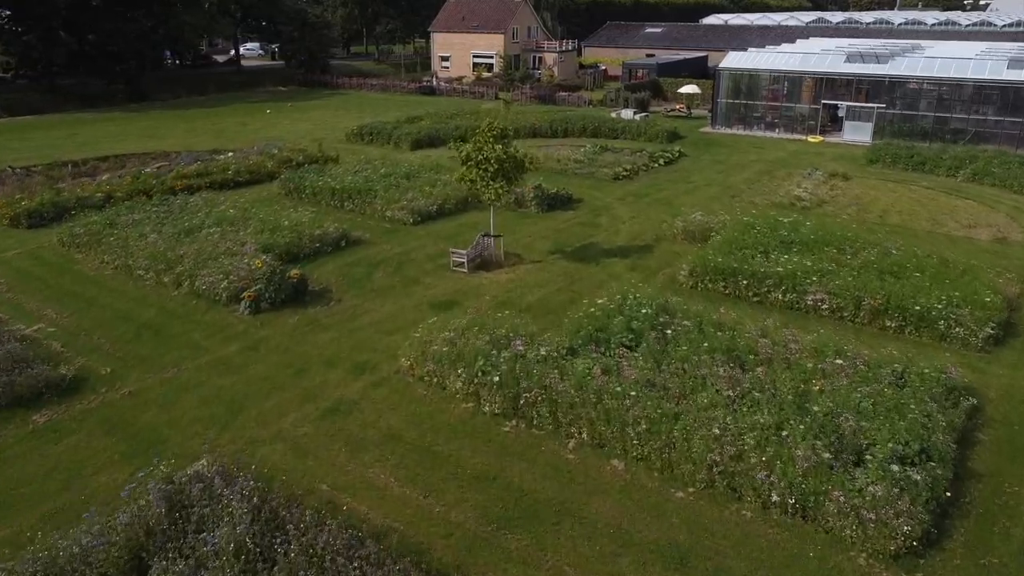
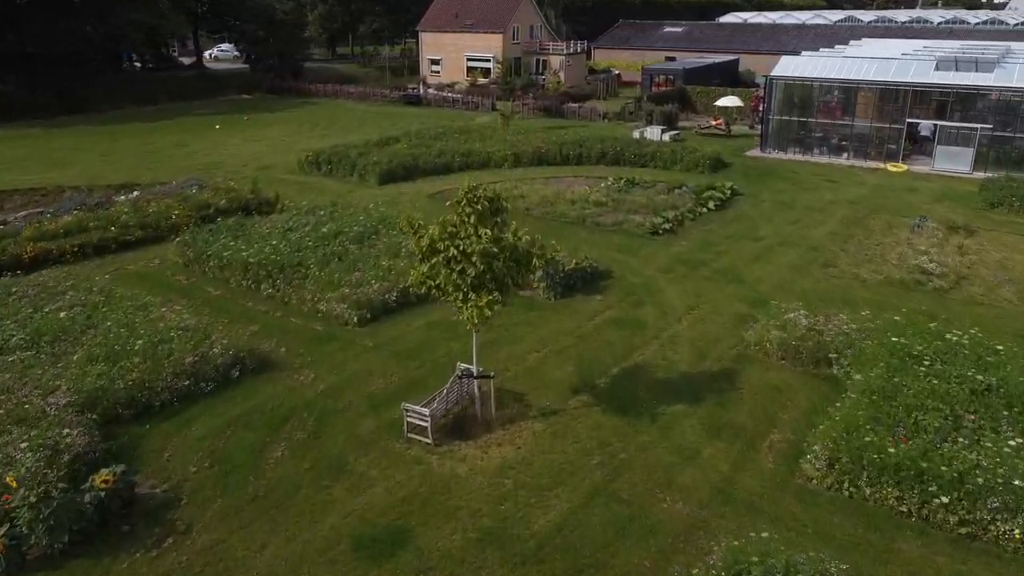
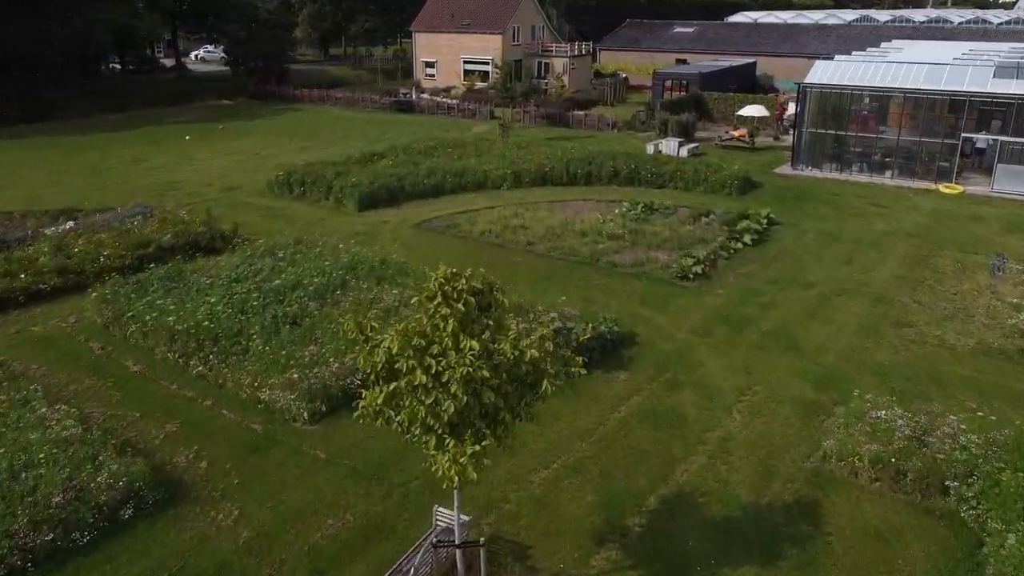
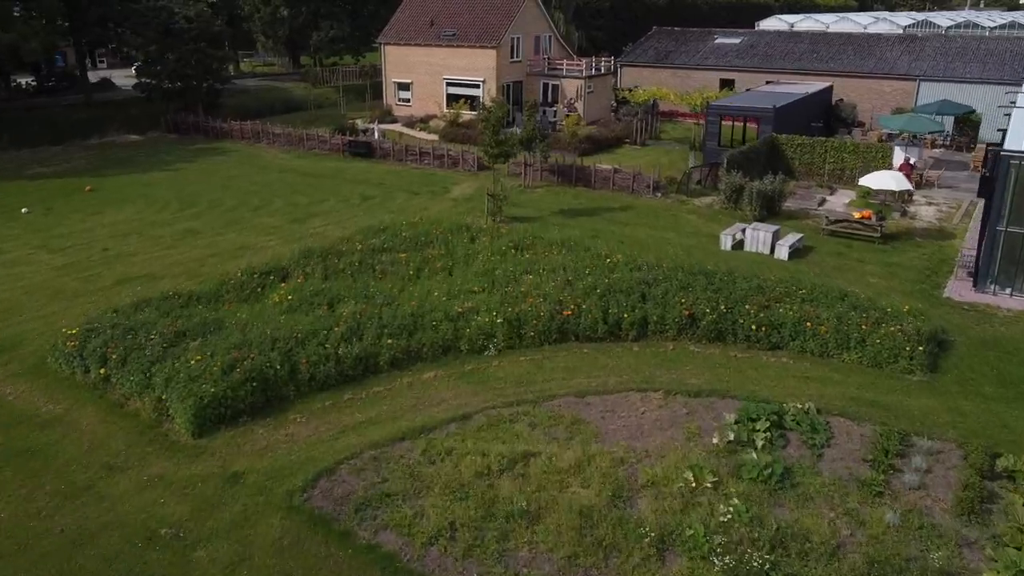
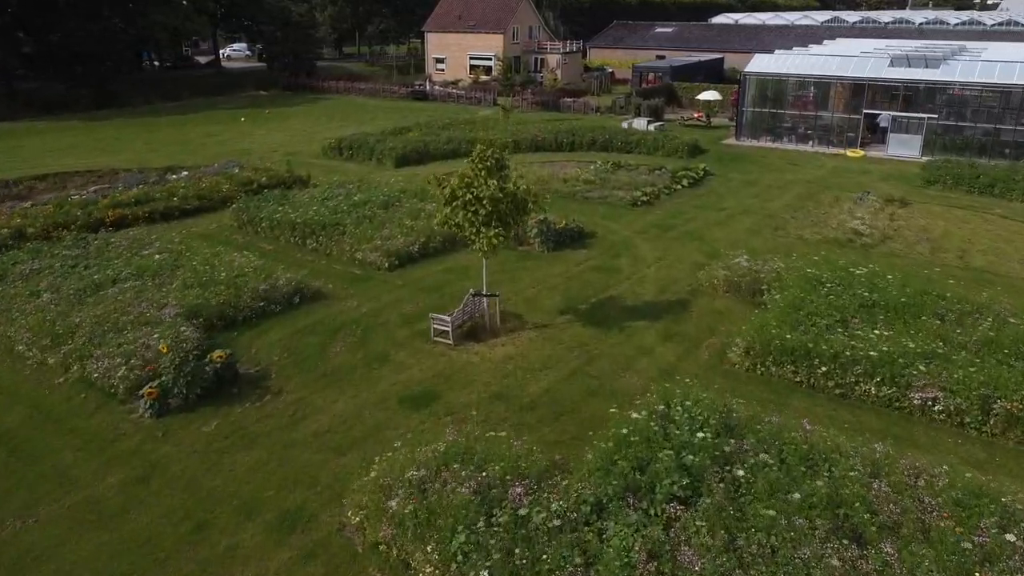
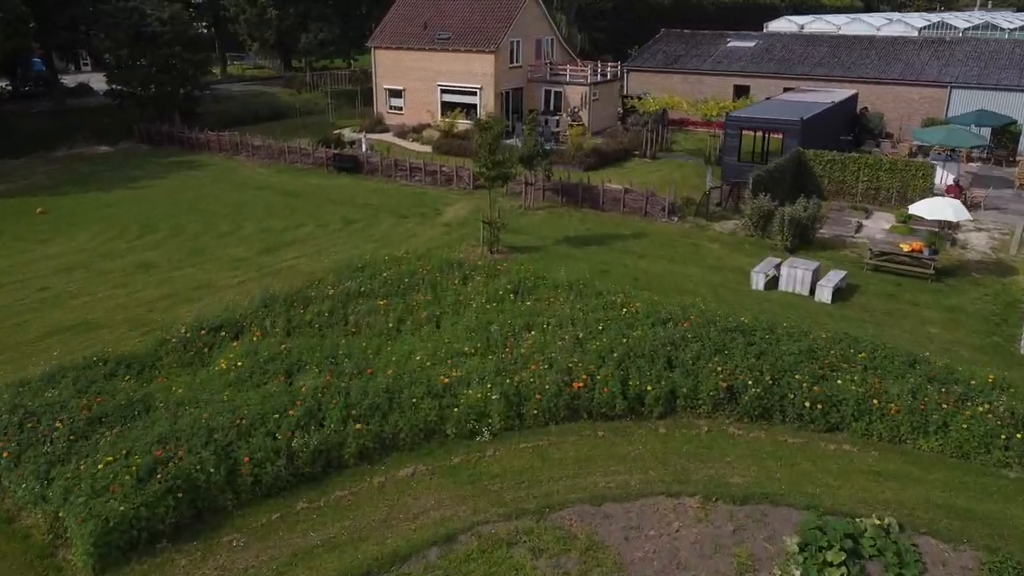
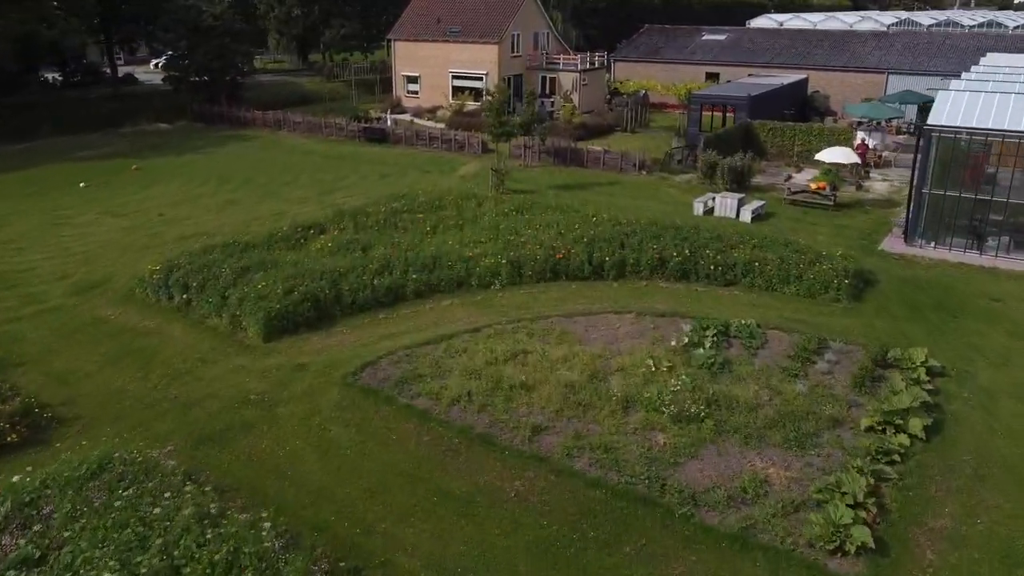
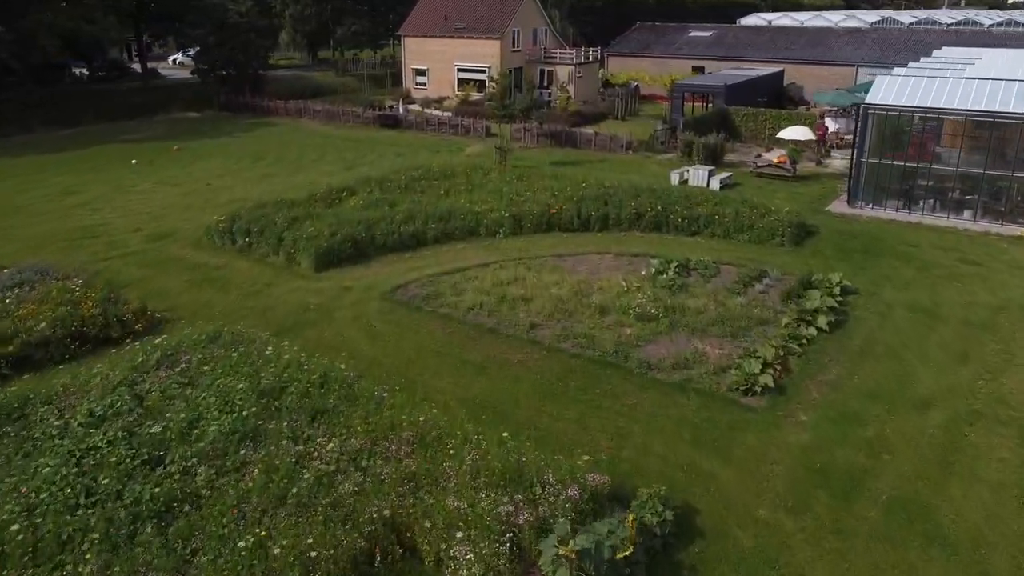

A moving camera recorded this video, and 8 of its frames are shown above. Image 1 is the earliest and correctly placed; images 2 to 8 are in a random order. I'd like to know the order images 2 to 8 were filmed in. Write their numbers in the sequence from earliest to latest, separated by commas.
5, 2, 3, 8, 7, 4, 6
